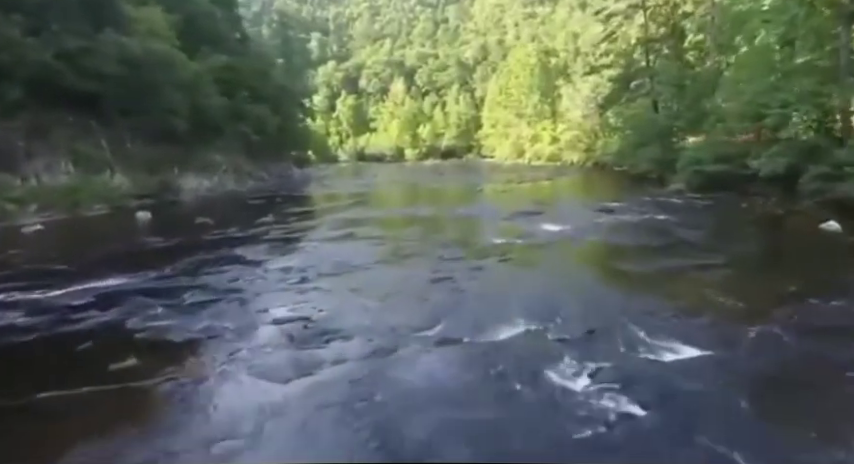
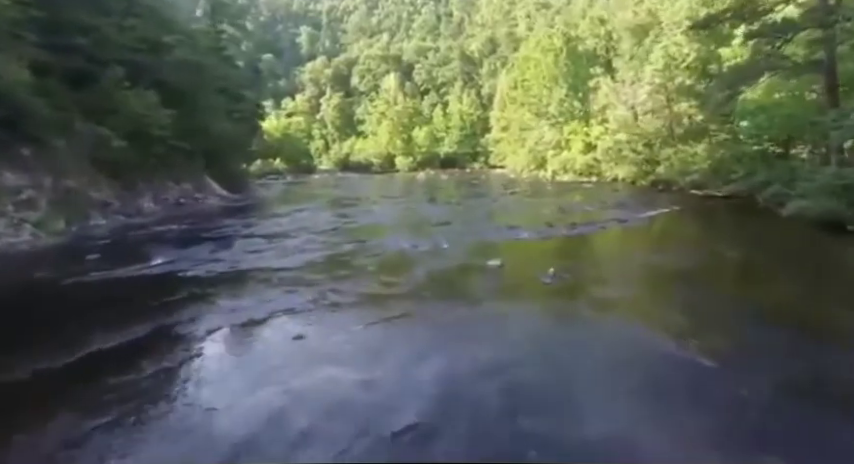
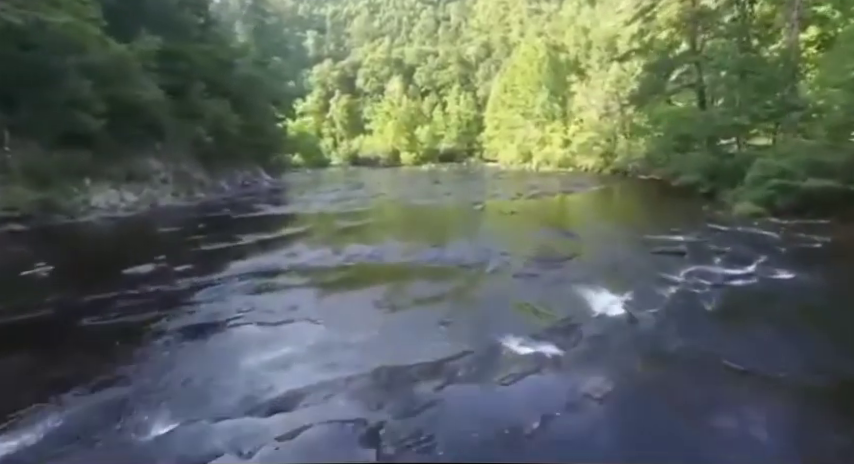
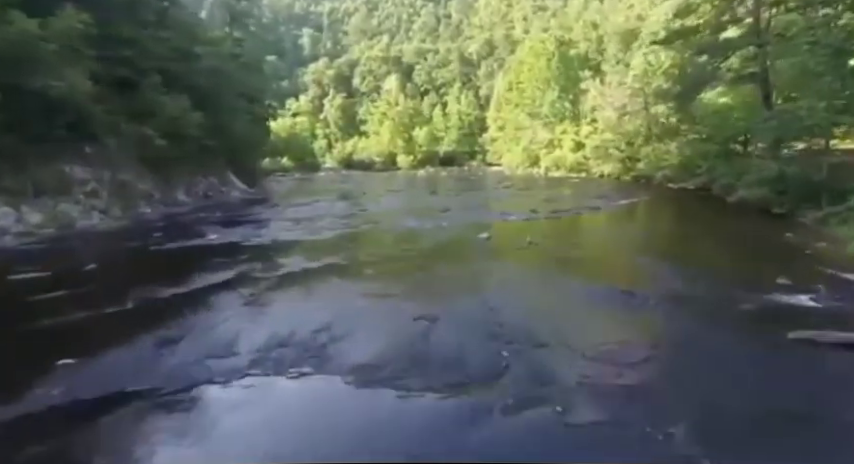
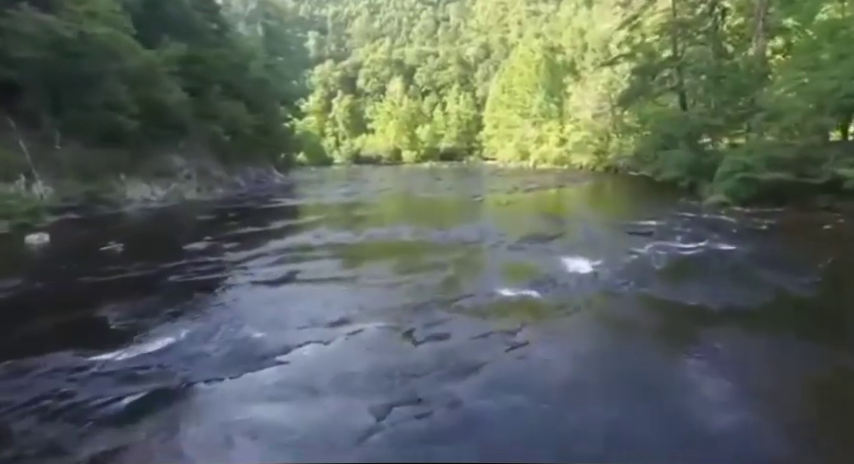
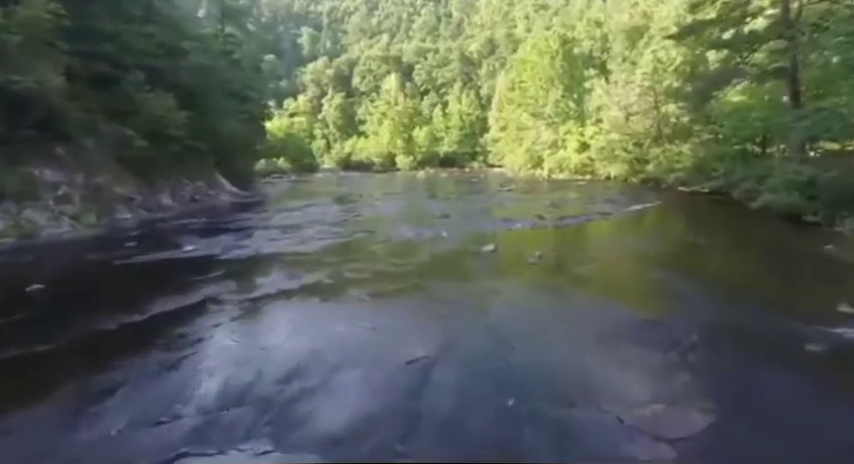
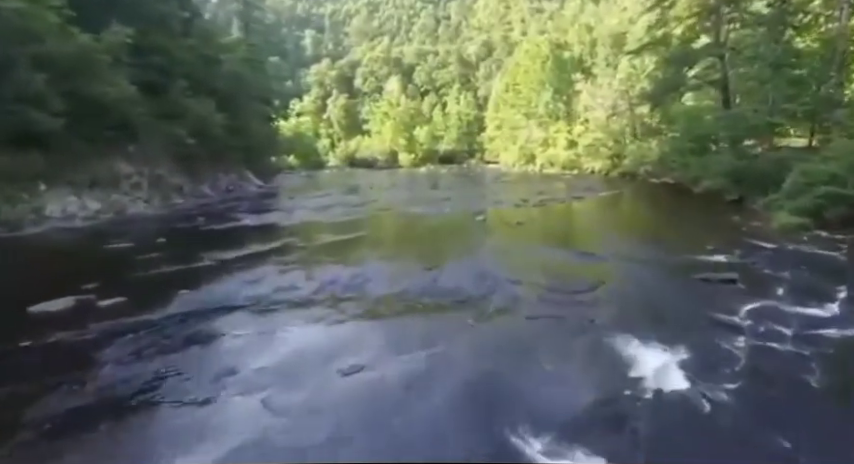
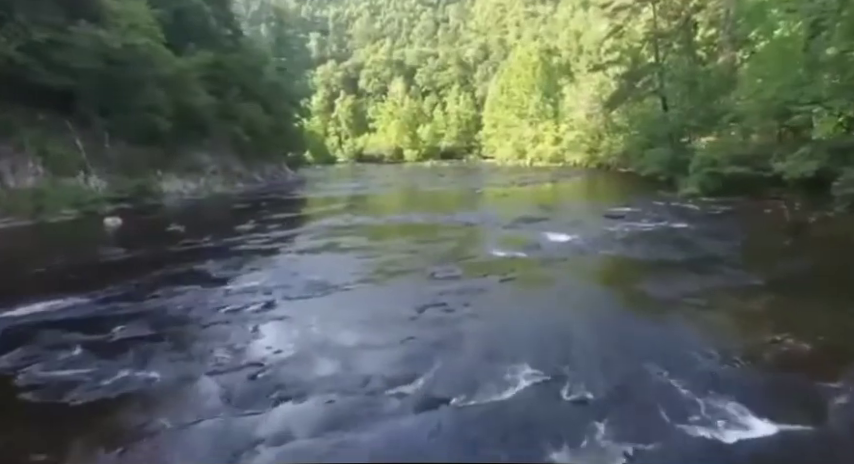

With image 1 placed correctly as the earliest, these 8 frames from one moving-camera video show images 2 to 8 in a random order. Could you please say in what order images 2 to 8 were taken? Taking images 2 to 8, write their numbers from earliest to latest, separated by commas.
8, 5, 3, 7, 4, 6, 2
